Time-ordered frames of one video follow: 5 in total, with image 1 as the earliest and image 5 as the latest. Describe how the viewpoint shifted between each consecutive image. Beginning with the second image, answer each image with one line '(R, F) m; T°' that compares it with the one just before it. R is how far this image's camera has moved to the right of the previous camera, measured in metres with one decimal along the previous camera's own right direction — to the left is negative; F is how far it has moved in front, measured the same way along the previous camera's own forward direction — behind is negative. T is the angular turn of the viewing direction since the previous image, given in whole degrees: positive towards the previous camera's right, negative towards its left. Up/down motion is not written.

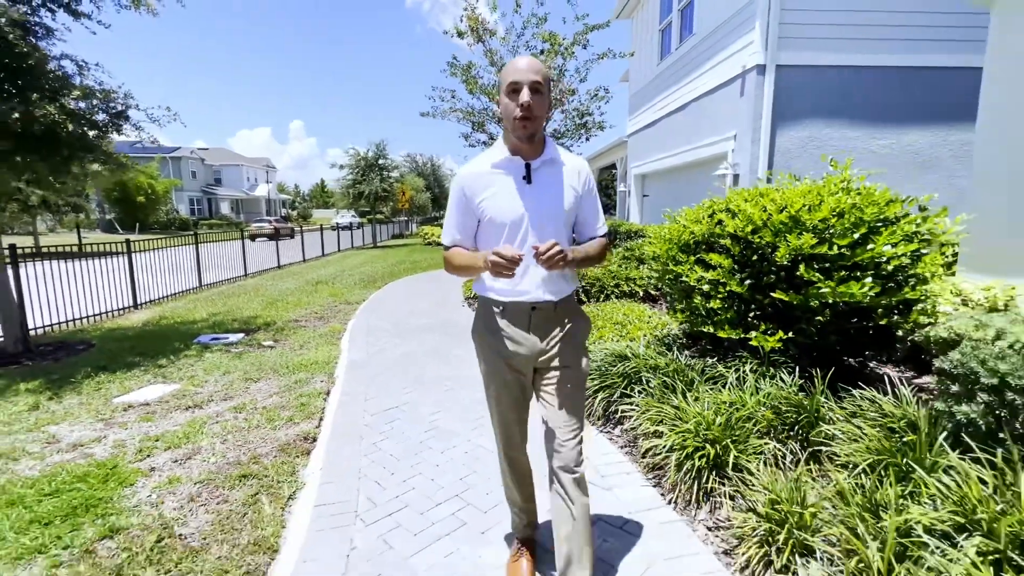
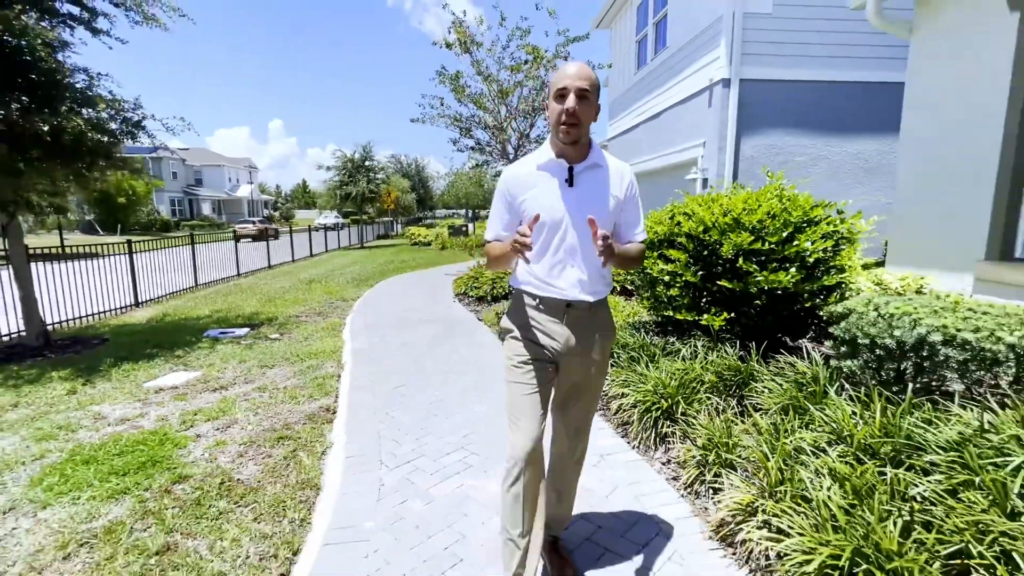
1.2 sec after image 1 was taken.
(-0.1, -0.6) m; +2°
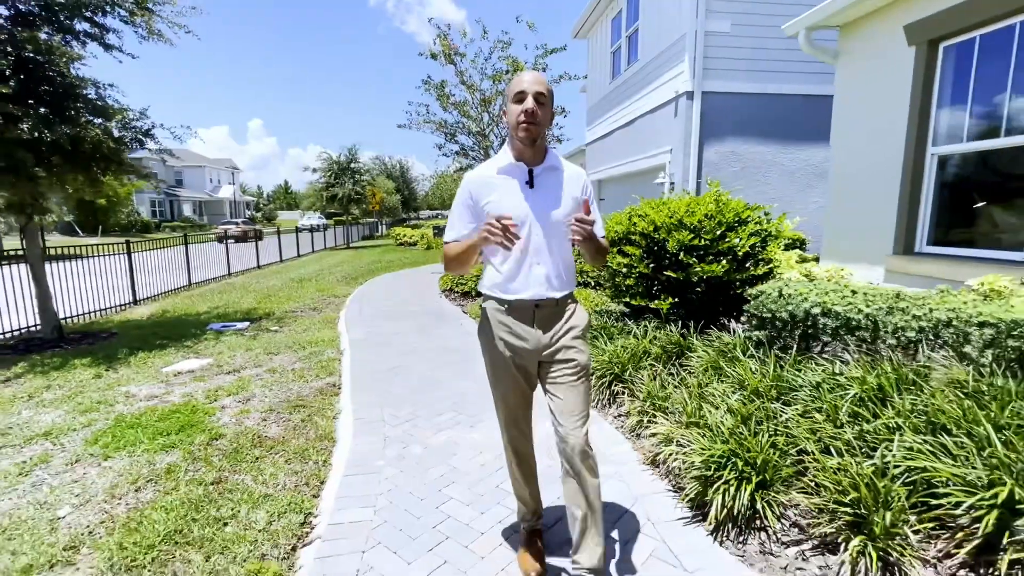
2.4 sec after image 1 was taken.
(0.0, -0.7) m; +2°
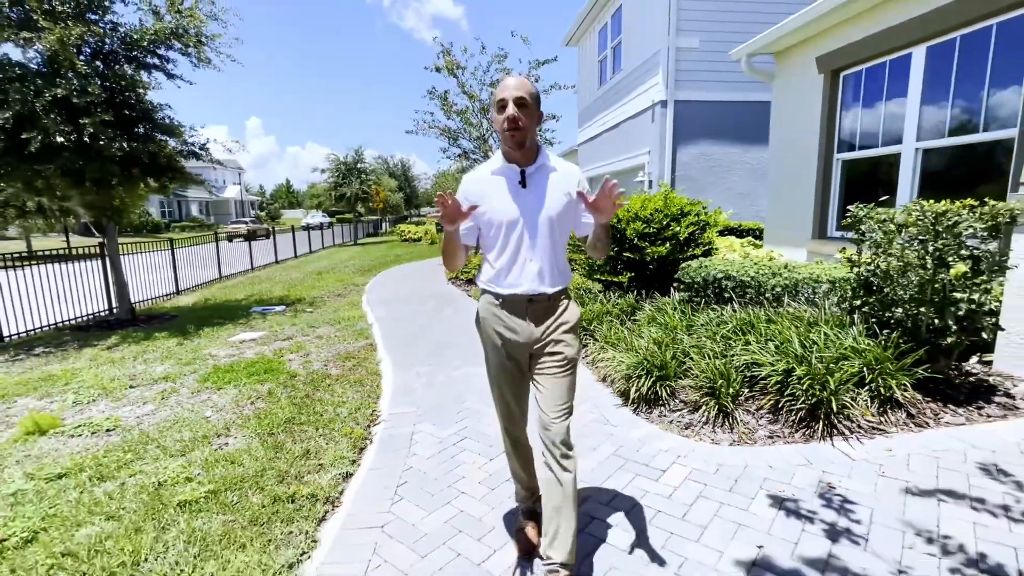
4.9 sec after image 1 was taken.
(+0.1, -1.3) m; 0°
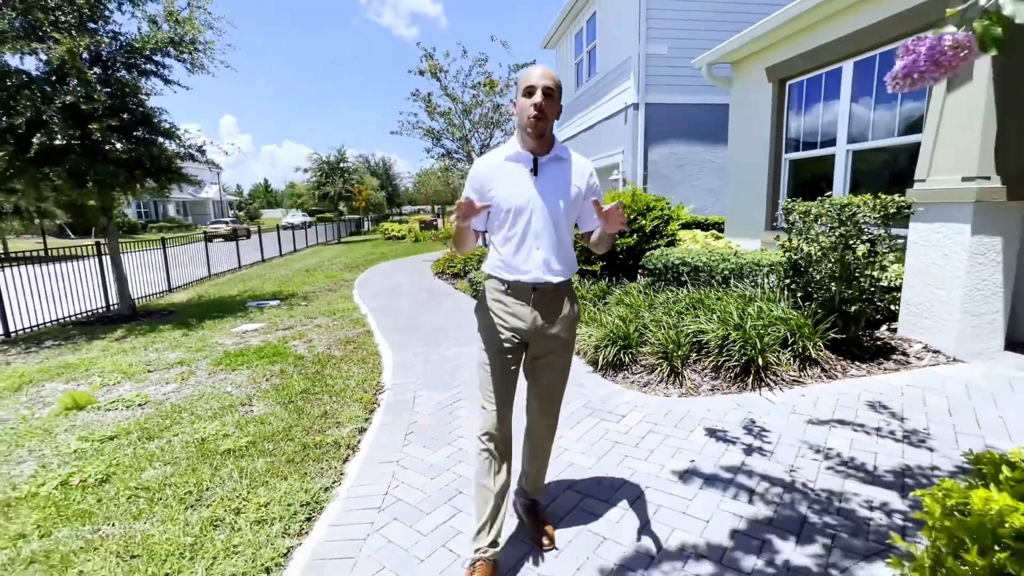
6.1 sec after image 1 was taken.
(0.0, -0.6) m; +2°
